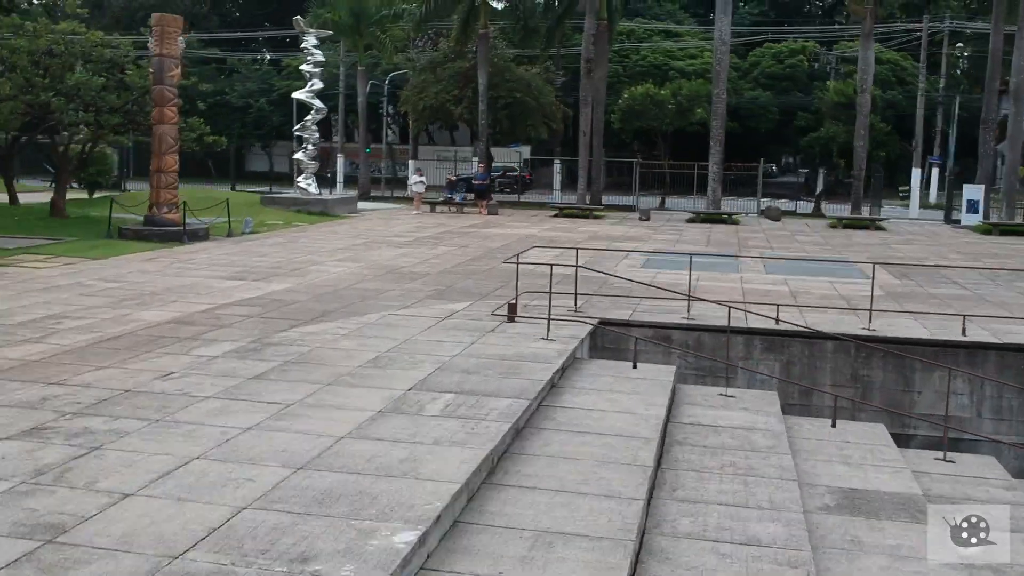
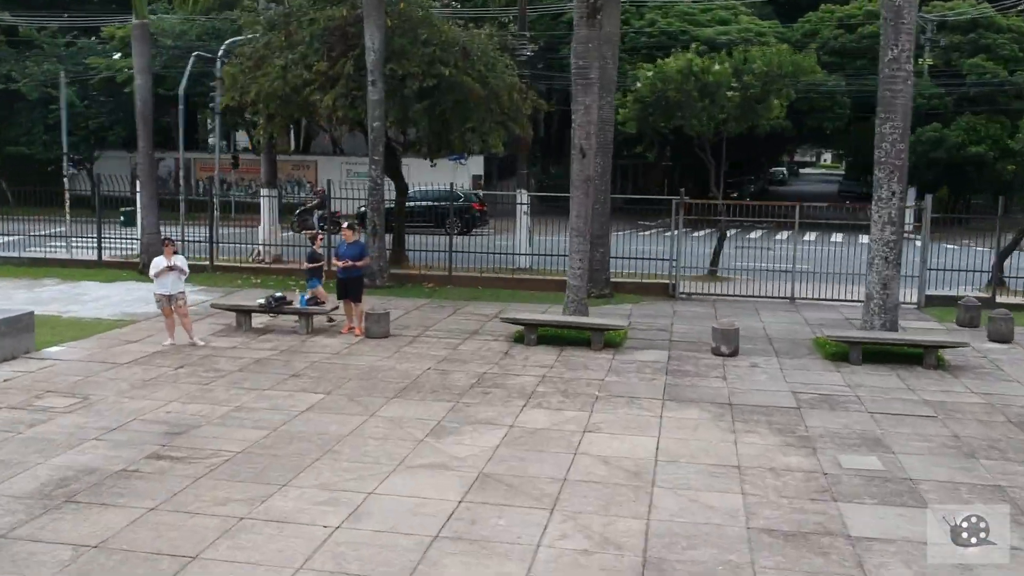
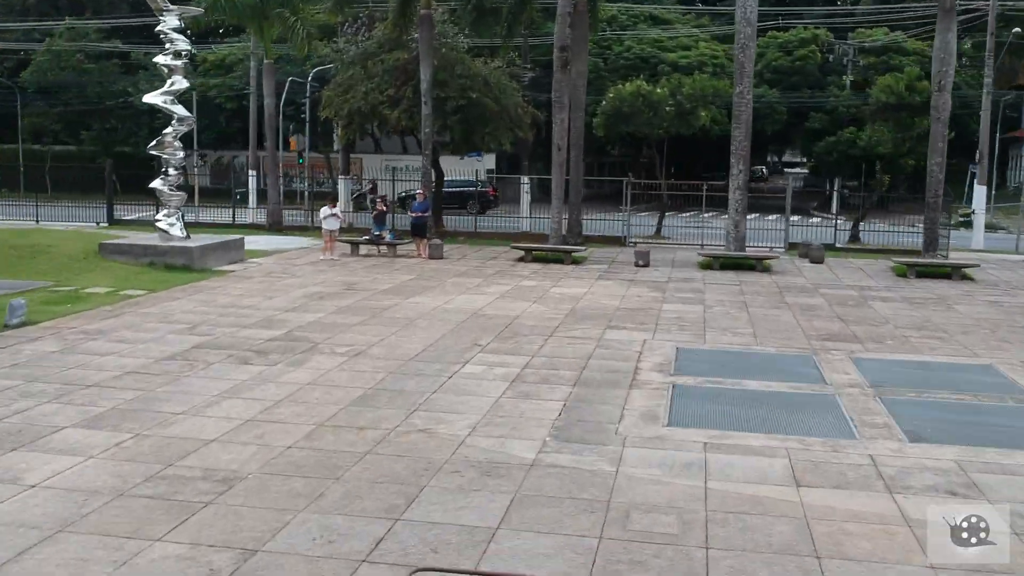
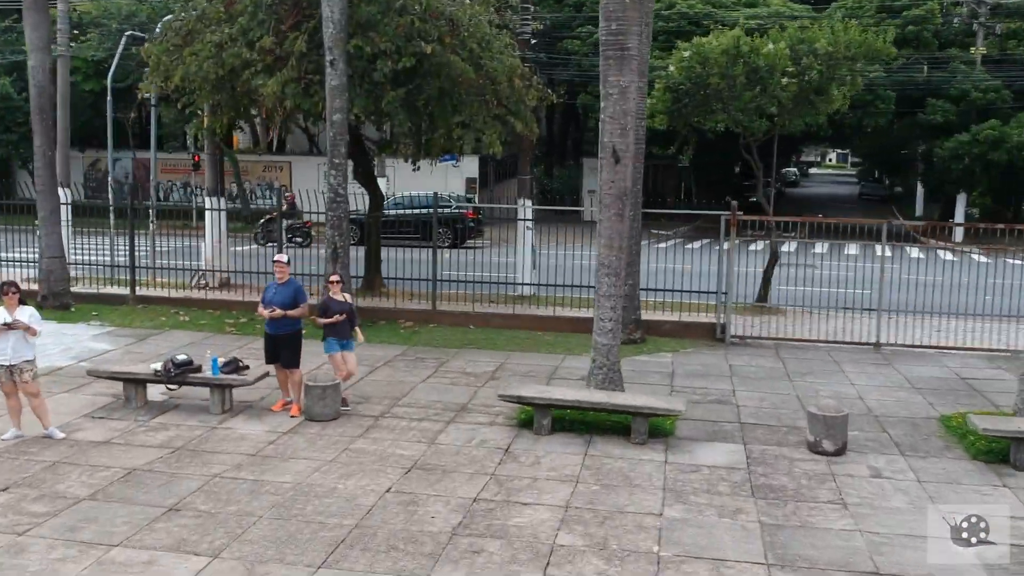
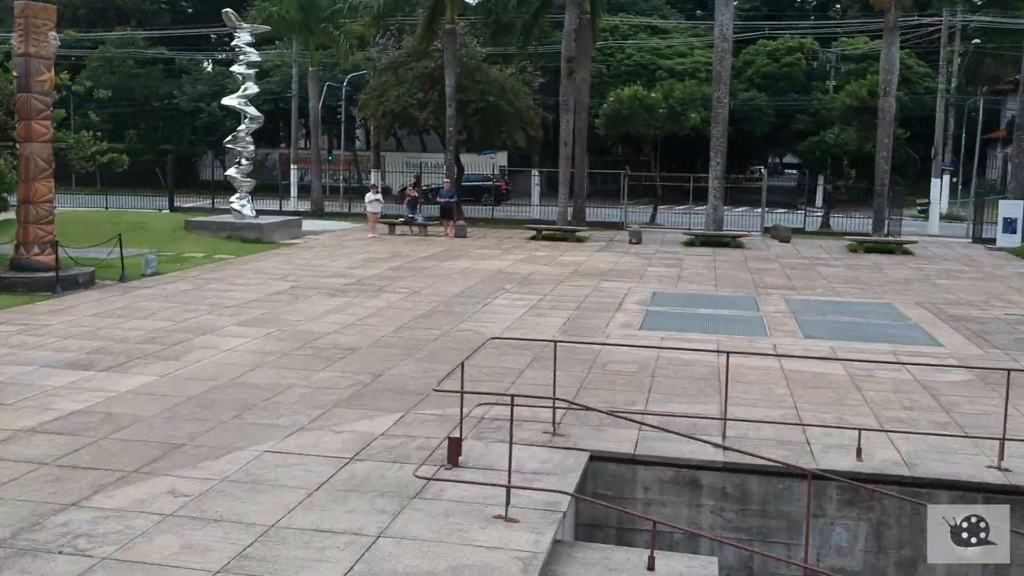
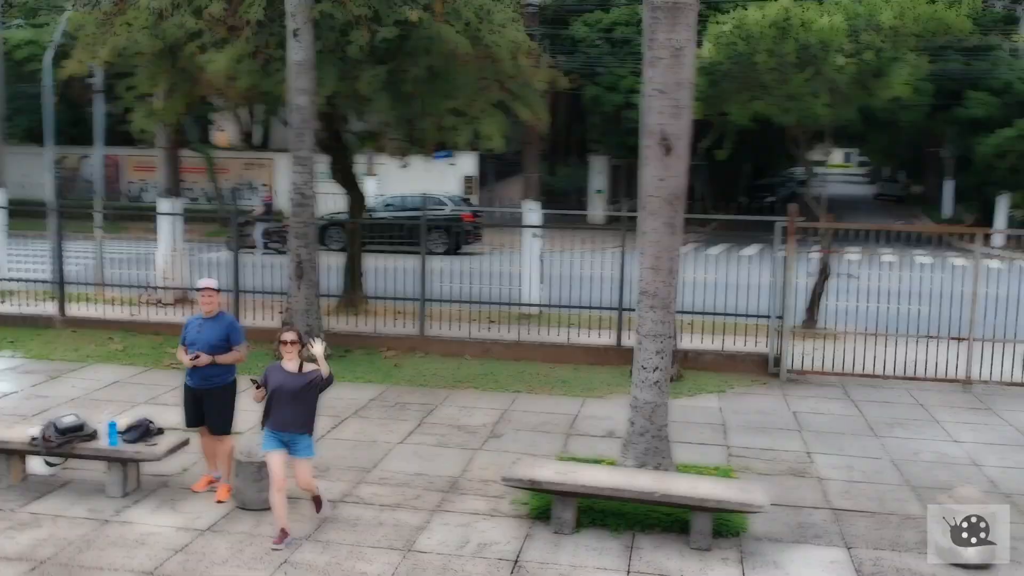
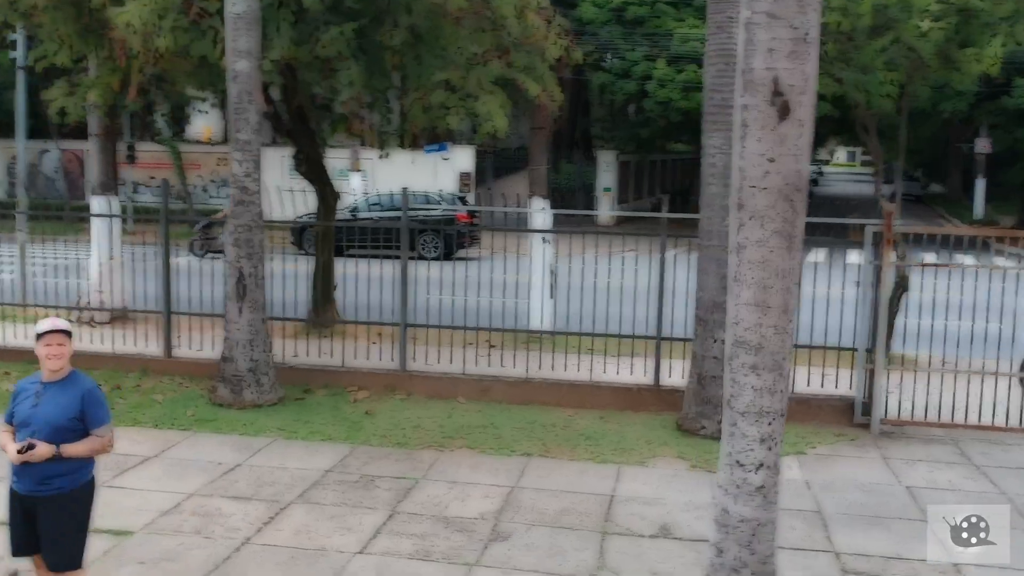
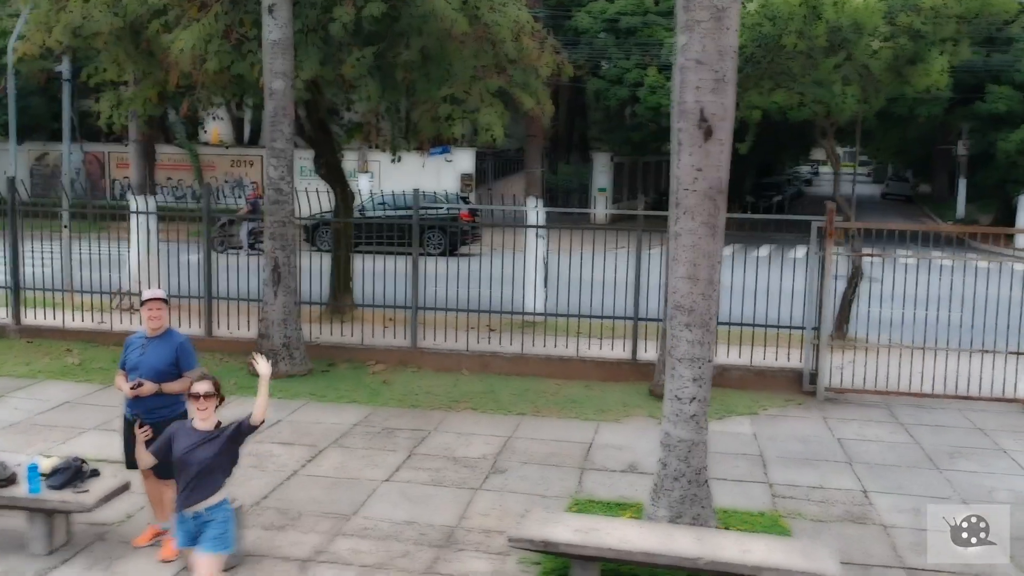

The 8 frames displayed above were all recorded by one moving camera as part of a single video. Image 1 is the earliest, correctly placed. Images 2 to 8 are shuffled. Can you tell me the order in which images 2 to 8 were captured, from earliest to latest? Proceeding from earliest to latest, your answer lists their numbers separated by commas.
5, 3, 2, 4, 6, 8, 7
